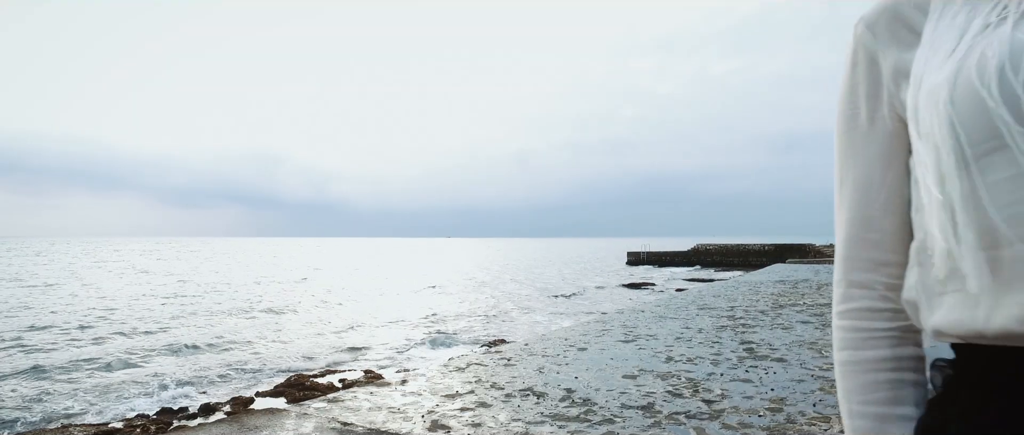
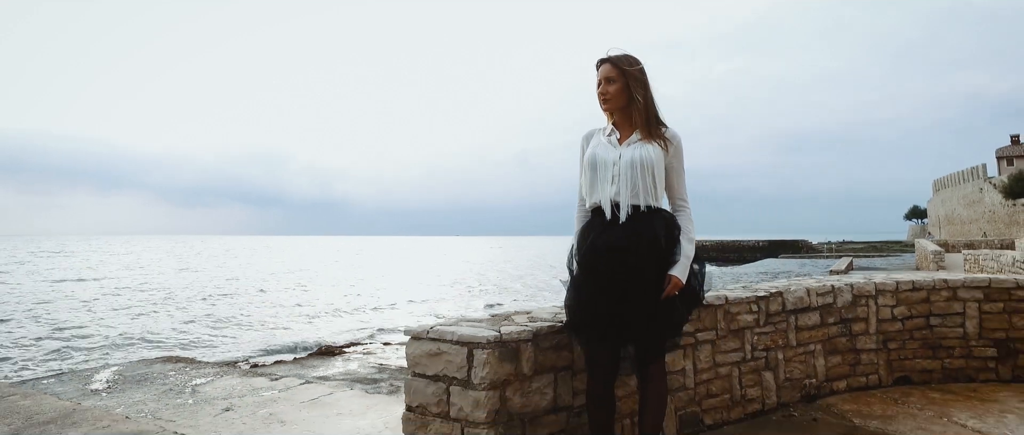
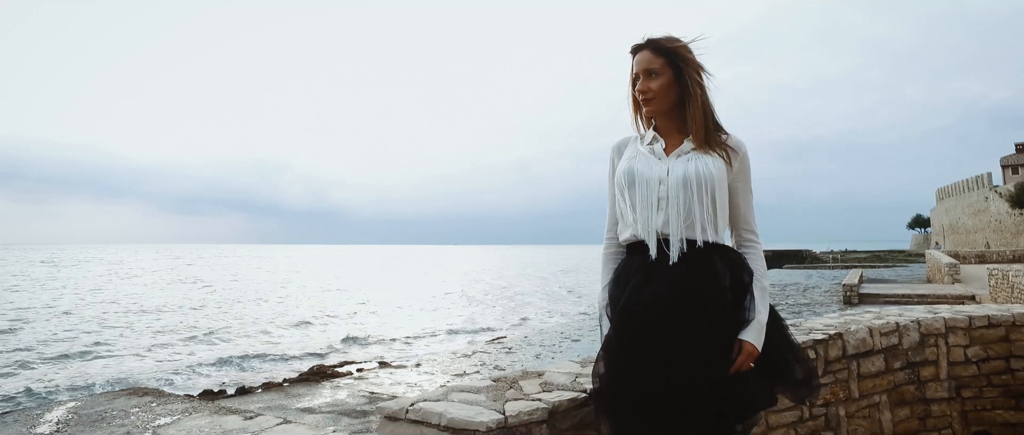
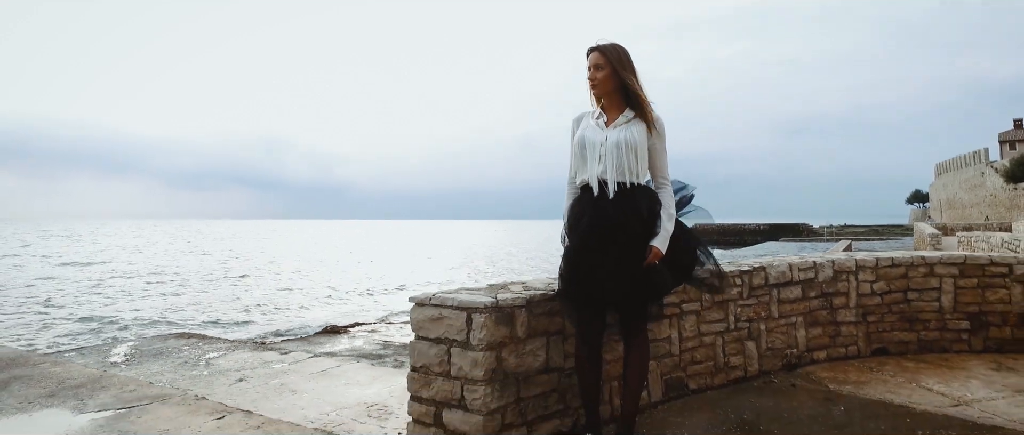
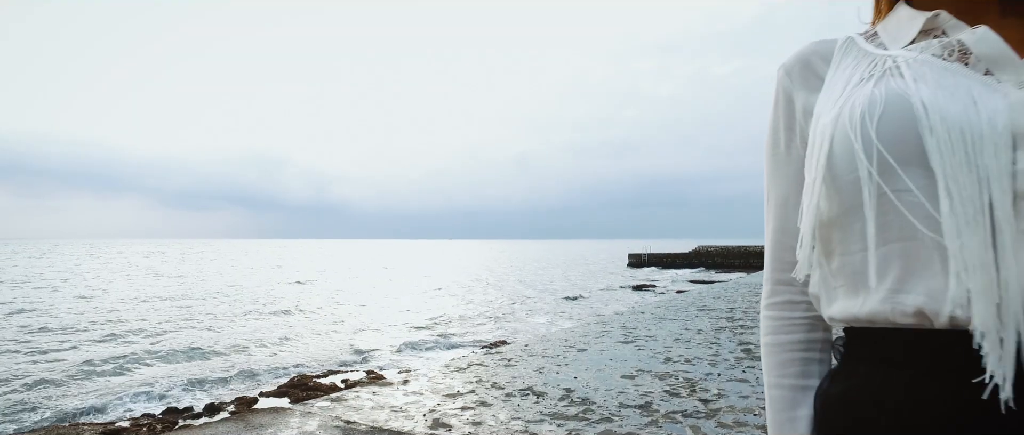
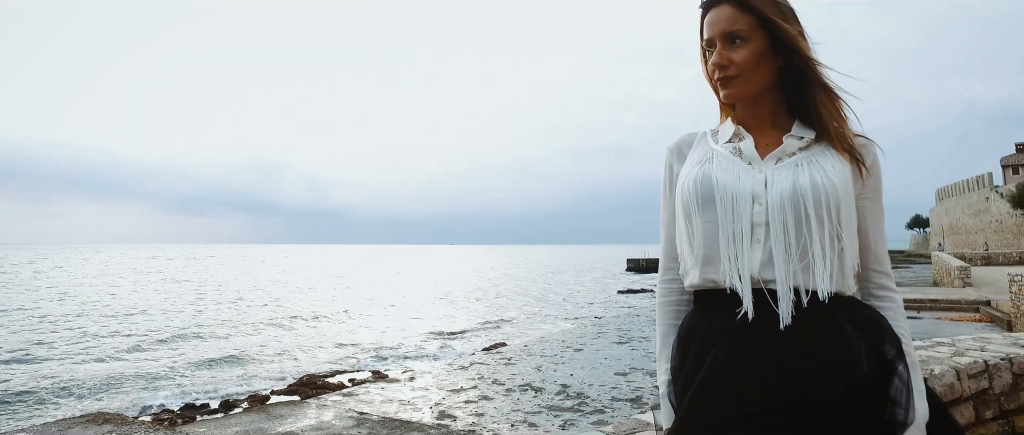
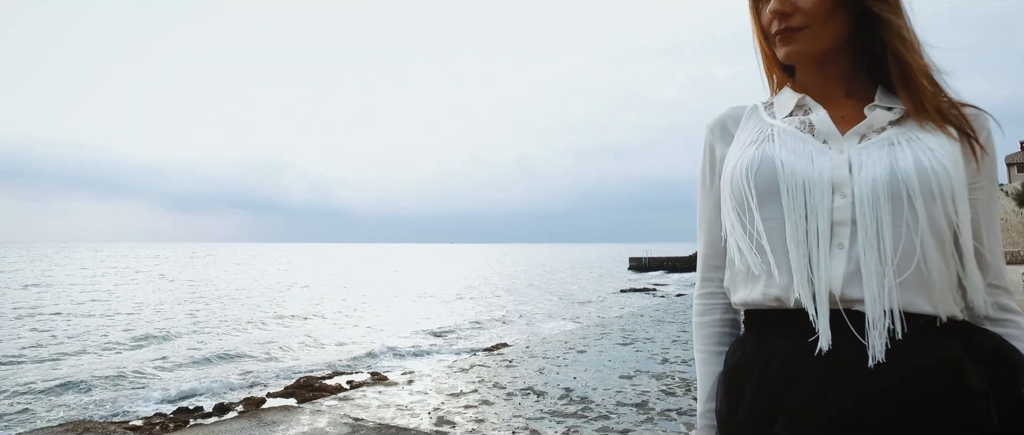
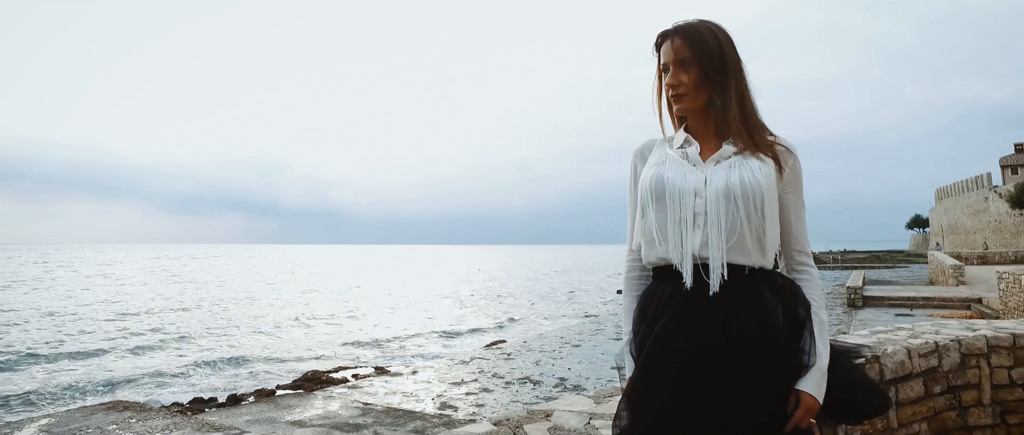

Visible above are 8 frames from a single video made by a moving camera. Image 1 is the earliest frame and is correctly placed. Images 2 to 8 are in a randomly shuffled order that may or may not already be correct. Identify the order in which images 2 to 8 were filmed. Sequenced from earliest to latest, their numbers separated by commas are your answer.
5, 7, 6, 8, 3, 2, 4
